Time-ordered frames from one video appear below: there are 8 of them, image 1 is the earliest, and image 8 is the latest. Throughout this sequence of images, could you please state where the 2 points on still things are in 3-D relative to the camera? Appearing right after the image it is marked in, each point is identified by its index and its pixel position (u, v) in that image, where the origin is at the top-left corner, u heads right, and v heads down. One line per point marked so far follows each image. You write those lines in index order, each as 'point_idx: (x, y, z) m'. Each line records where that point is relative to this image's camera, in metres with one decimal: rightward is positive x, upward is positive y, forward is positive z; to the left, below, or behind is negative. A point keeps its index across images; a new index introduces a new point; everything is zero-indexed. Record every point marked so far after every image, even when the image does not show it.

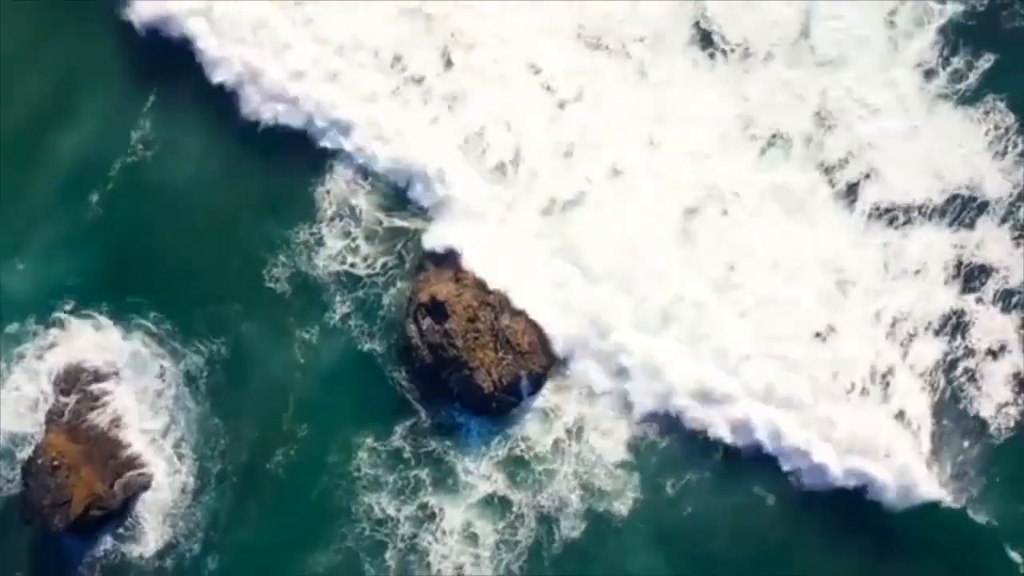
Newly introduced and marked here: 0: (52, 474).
0: (-6.1, -2.3, +13.9) m
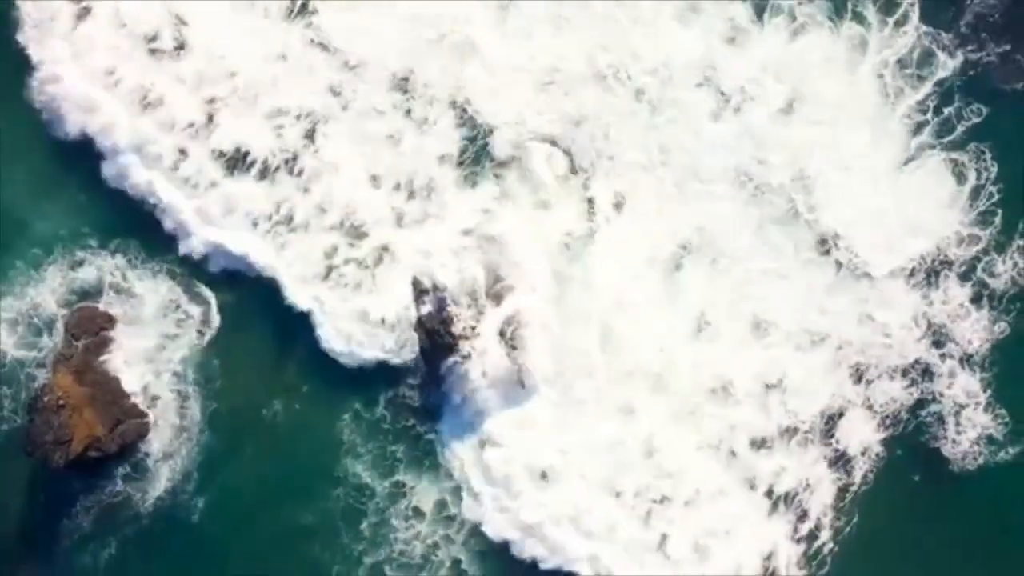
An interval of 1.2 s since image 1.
0: (-6.4, -1.6, +14.9) m
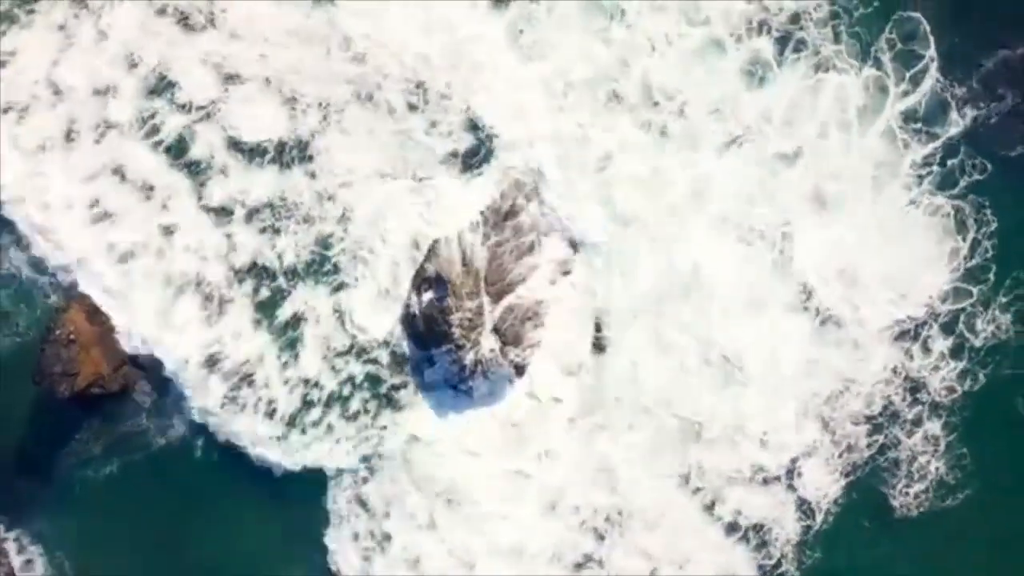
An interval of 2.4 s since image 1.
0: (-6.5, -0.8, +15.7) m
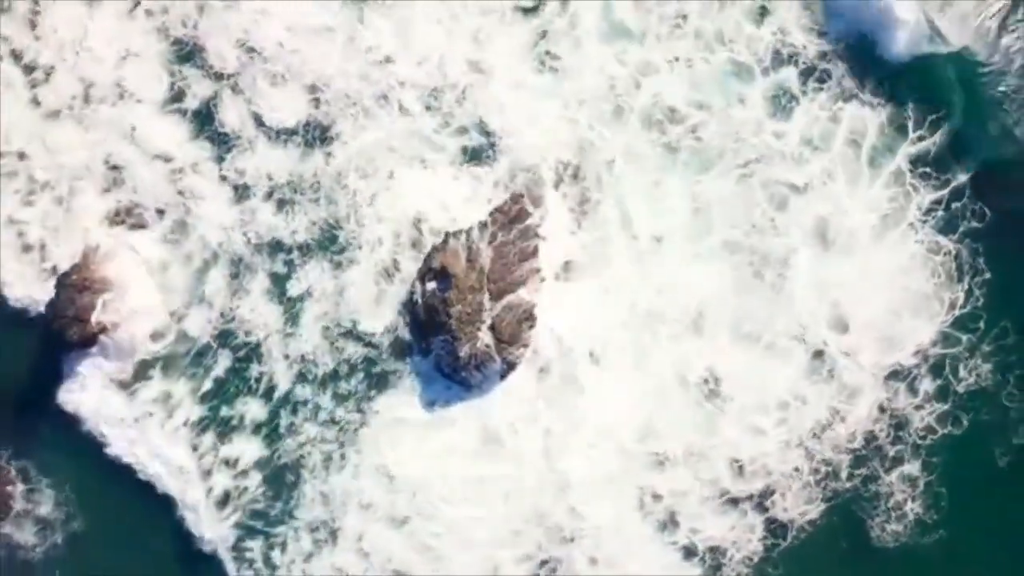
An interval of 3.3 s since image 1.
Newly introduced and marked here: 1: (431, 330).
0: (-6.6, 0.0, +16.3) m
1: (-1.2, -0.6, +16.2) m
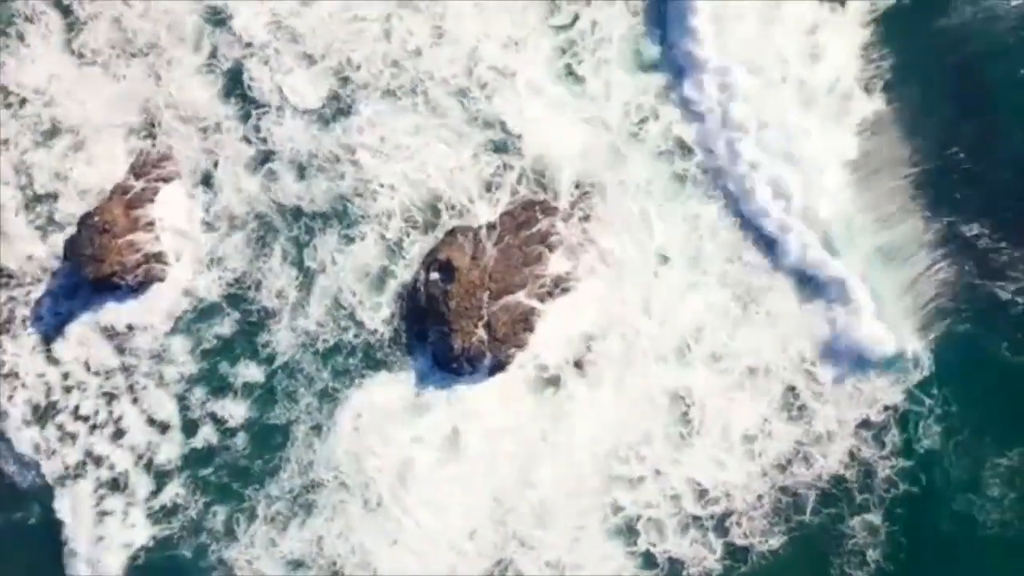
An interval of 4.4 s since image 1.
0: (-6.5, +0.9, +17.0) m
1: (-1.3, -0.5, +16.9) m
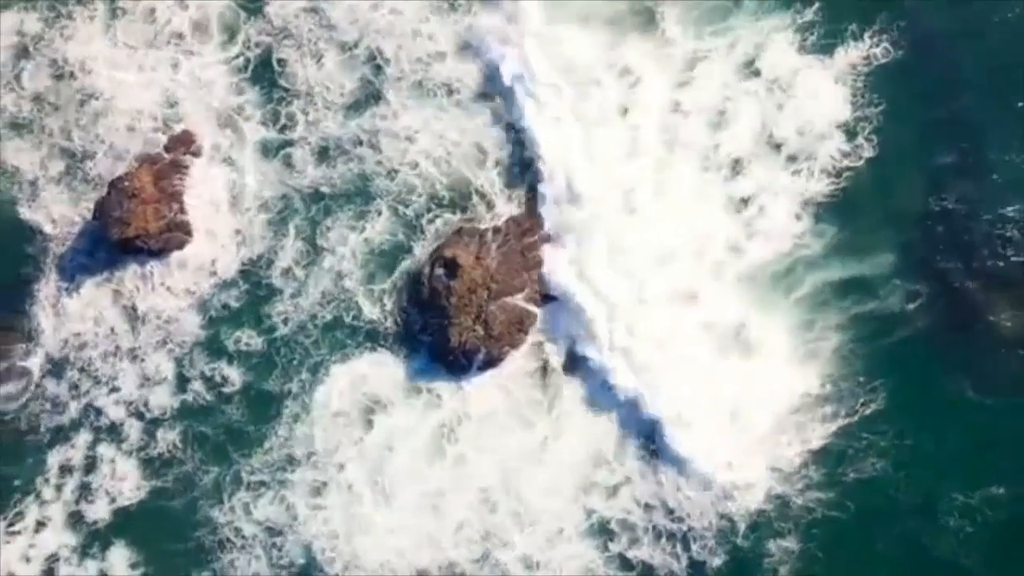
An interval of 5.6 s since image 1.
0: (-6.4, +1.5, +18.0) m
1: (-1.4, -0.4, +17.8) m
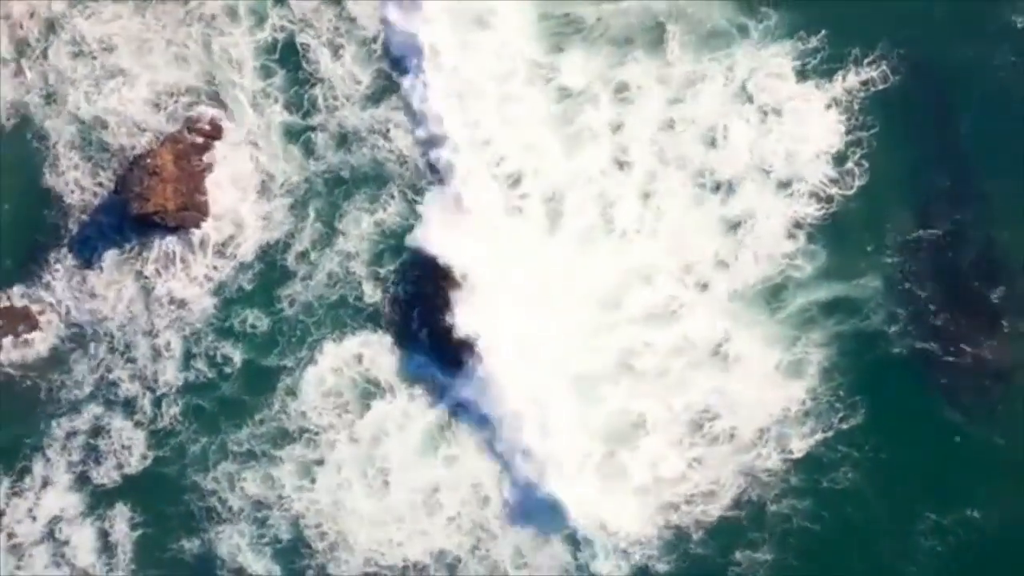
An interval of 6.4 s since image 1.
0: (-6.3, +1.9, +18.7) m
1: (-1.4, -0.3, +18.5) m
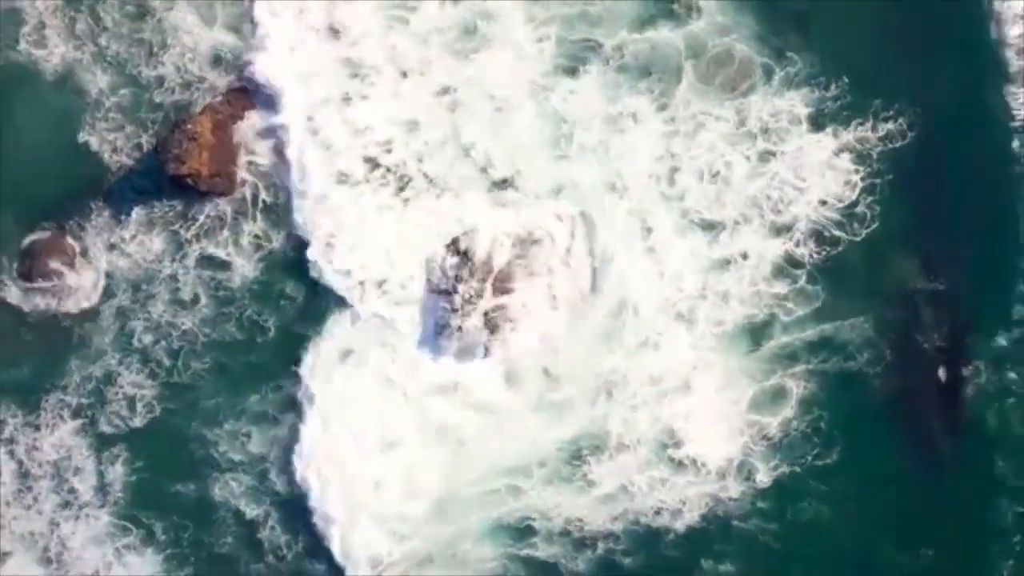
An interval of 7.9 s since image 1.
0: (-6.0, +2.6, +19.7) m
1: (-1.4, -0.1, +19.4) m
